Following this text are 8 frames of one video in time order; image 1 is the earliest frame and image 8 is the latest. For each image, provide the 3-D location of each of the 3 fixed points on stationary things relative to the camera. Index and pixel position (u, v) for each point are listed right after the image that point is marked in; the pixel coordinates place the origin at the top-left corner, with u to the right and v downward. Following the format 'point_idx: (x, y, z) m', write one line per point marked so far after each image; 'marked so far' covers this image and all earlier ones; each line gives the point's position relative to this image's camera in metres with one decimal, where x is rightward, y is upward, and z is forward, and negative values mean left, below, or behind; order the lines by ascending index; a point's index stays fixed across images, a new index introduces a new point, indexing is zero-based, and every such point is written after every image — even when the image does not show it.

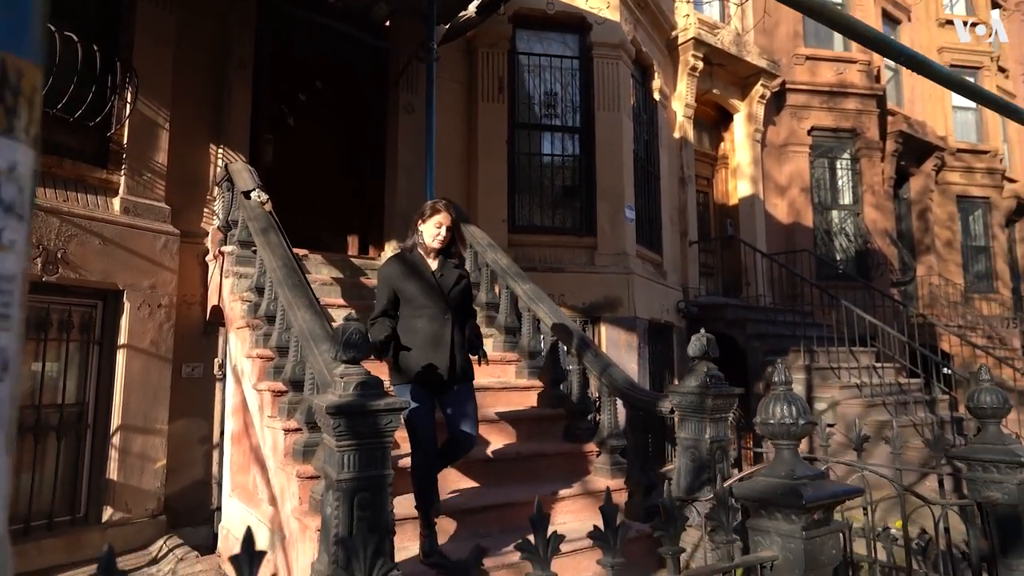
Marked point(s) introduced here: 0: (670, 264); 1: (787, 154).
0: (+2.5, +0.4, +10.1) m
1: (+5.6, +2.7, +13.1) m
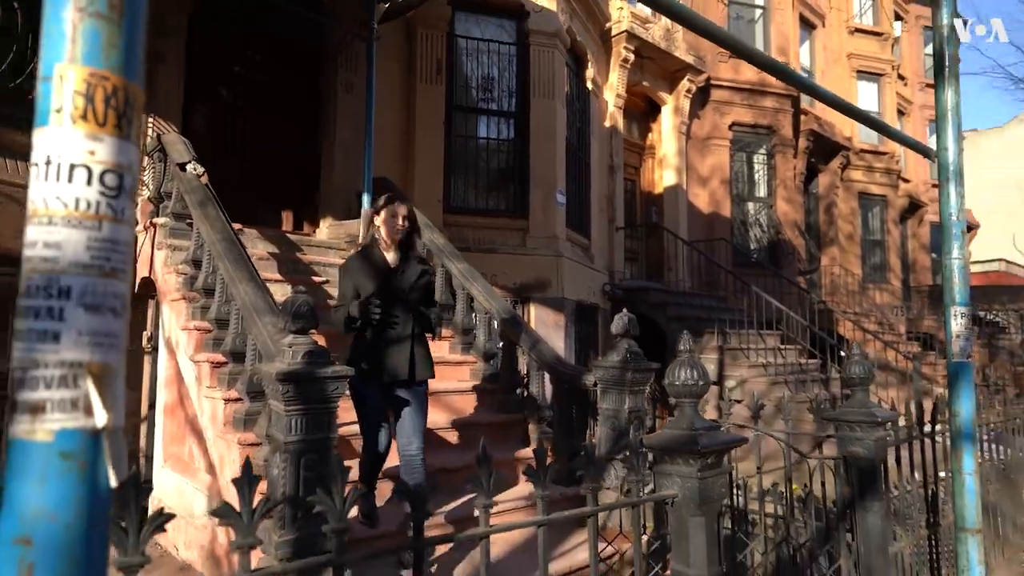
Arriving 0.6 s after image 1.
0: (+1.4, +0.6, +10.6) m
1: (+4.2, +3.0, +13.9) m
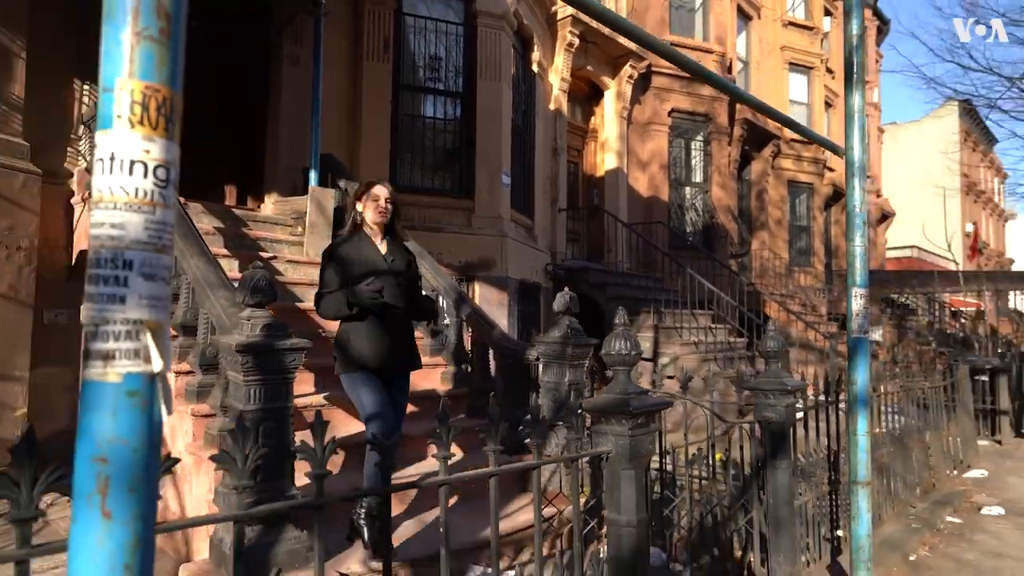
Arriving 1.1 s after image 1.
0: (+0.5, +1.0, +10.9) m
1: (+3.0, +3.4, +14.3) m
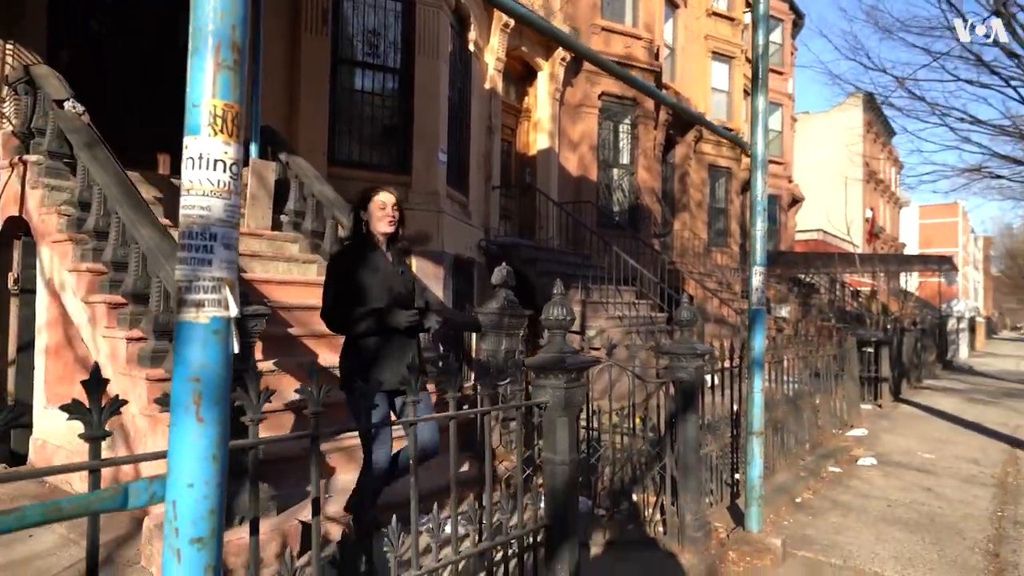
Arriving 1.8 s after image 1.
0: (-0.6, +1.4, +11.2) m
1: (+1.6, +4.0, +14.8) m
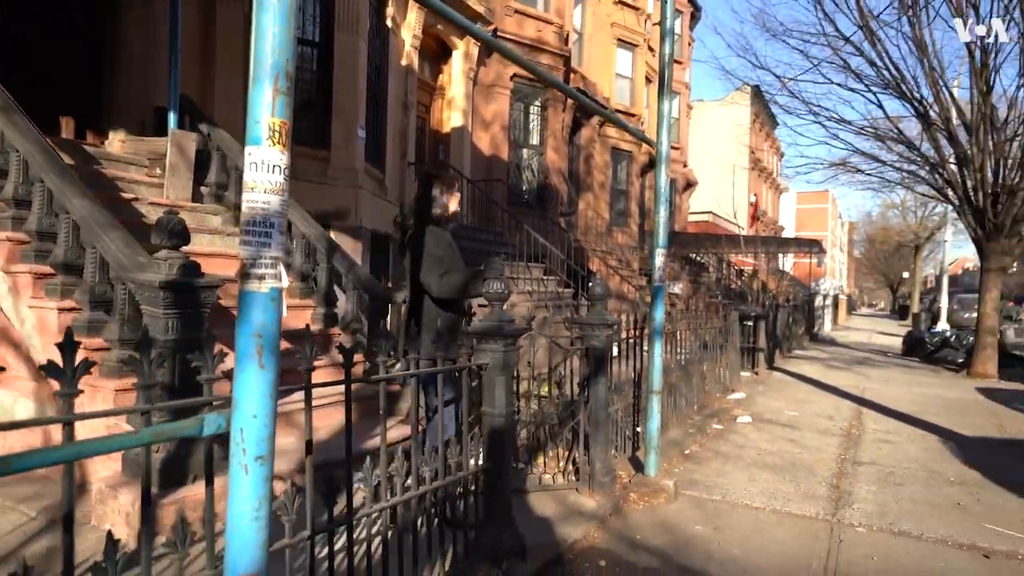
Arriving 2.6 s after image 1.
0: (-2.1, +1.9, +11.4) m
1: (-0.5, +4.5, +15.2) m
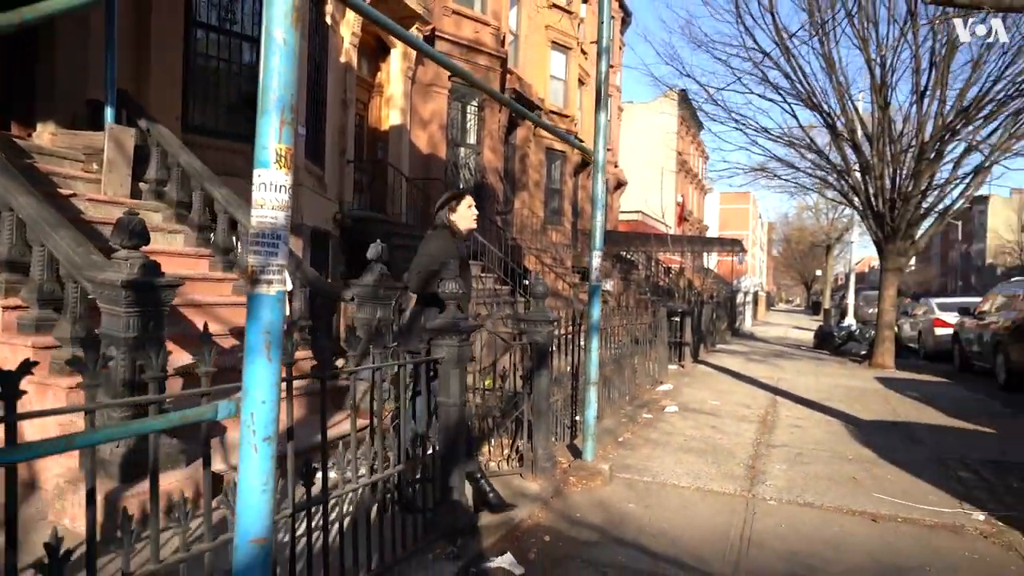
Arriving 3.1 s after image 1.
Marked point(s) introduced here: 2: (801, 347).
0: (-3.2, +1.9, +11.4) m
1: (-1.9, +4.6, +15.3) m
2: (+8.6, -1.7, +19.2) m
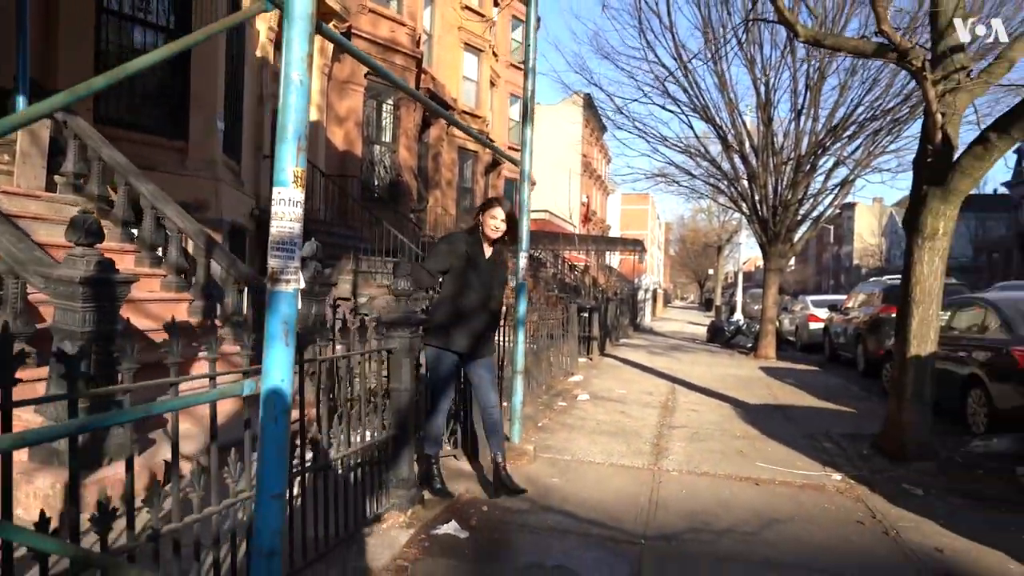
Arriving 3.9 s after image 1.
0: (-4.6, +2.0, +11.3) m
1: (-3.9, +4.7, +15.3) m
2: (+5.9, -1.7, +20.8) m
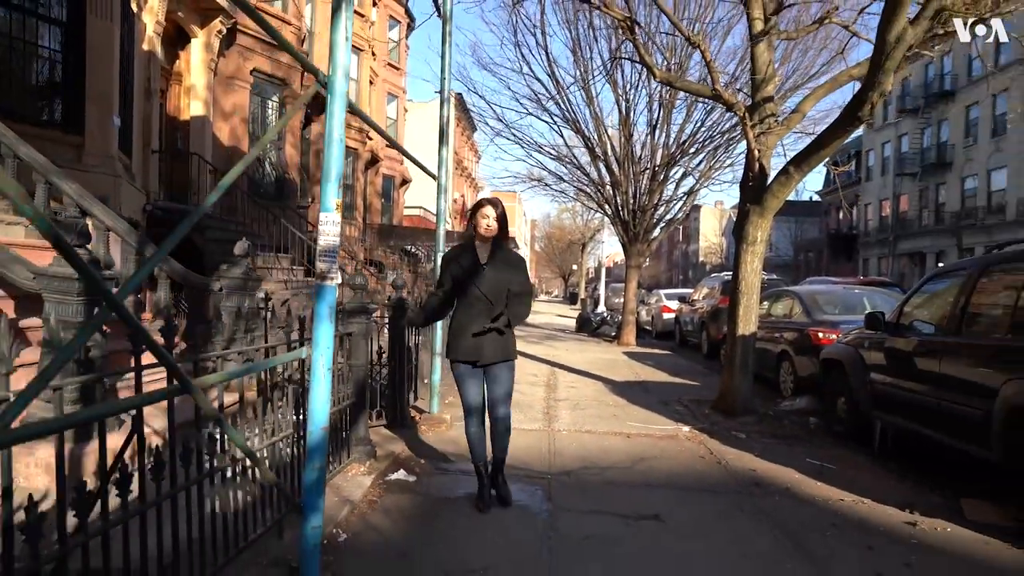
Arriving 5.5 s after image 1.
0: (-6.5, +2.1, +11.3) m
1: (-6.6, +4.8, +15.3) m
2: (+1.8, -1.5, +22.7) m
